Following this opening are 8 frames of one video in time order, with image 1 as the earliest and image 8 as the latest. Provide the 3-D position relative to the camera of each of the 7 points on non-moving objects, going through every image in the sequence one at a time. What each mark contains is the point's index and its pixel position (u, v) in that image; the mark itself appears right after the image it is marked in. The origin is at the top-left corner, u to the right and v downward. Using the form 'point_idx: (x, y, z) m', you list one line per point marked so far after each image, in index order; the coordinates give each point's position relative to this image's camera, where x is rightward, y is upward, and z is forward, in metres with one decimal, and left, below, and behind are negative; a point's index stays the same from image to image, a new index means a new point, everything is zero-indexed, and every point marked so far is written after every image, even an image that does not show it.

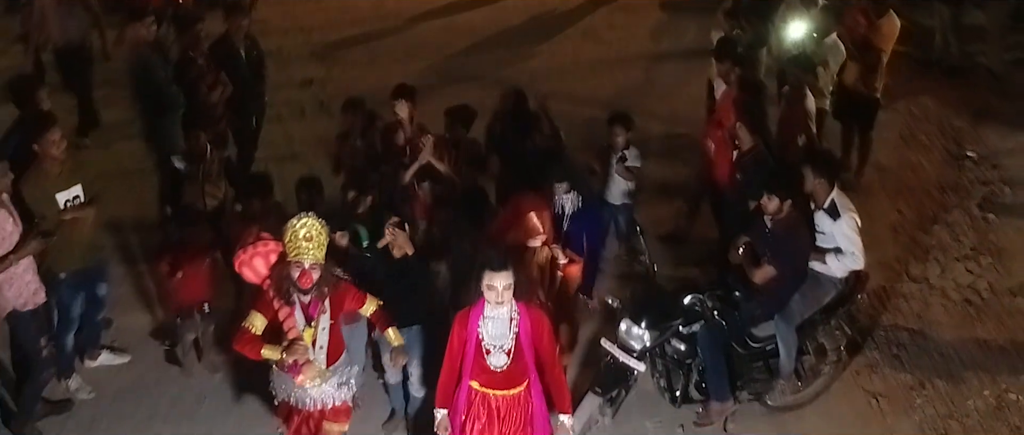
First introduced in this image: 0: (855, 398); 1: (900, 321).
0: (+1.8, -0.9, +4.3) m
1: (+2.2, -0.6, +4.9) m
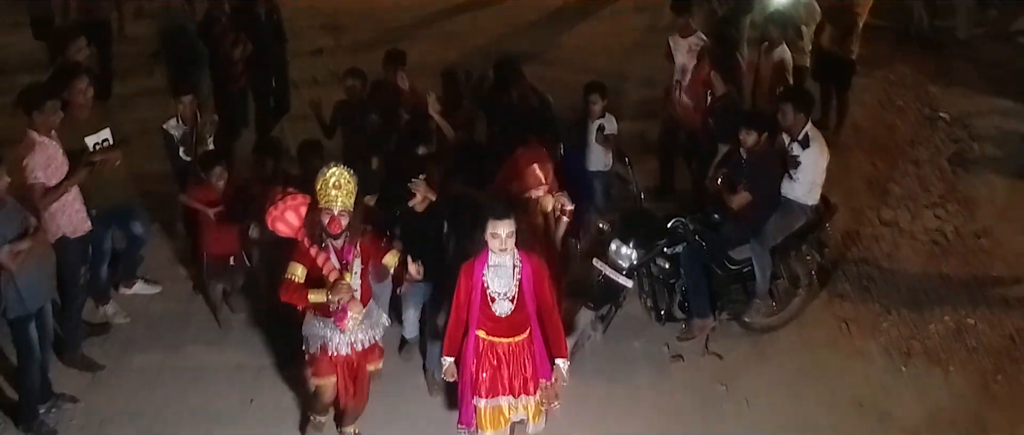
0: (+1.8, -0.6, +4.7) m
1: (+2.2, -0.2, +5.3) m
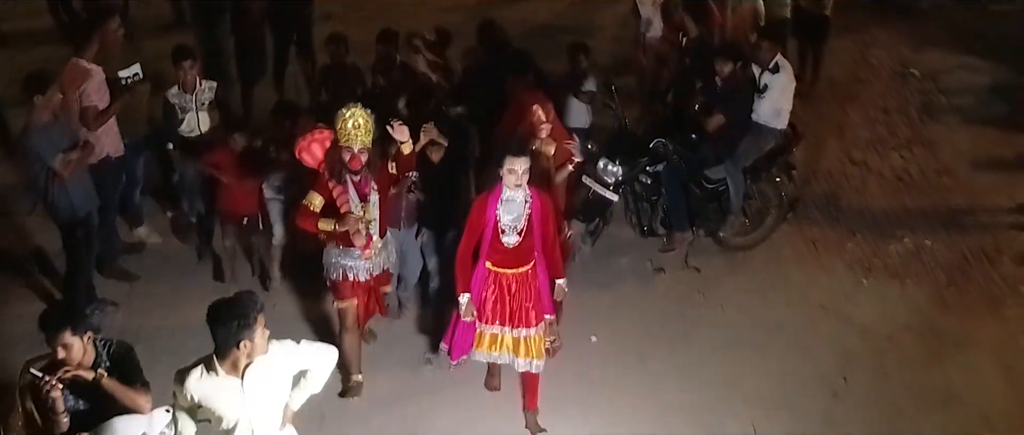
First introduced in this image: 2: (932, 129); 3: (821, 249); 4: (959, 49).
0: (+1.7, -0.1, +5.2) m
1: (+2.2, +0.2, +5.7) m
2: (+3.2, +0.7, +6.4) m
3: (+1.9, -0.2, +5.2) m
4: (+4.0, +1.5, +7.6) m
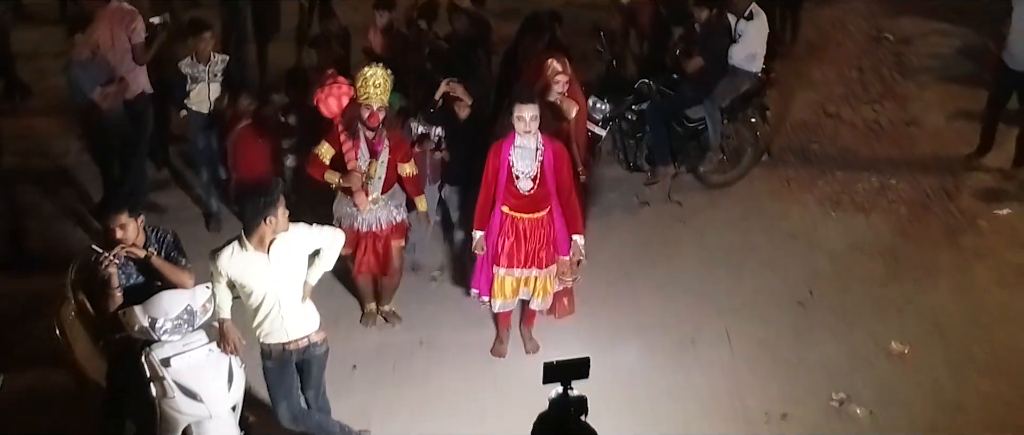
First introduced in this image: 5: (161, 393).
0: (+1.7, +0.3, +5.6) m
1: (+2.2, +0.6, +6.2) m
2: (+3.1, +1.1, +6.8) m
3: (+1.9, +0.2, +5.6) m
4: (+4.0, +1.9, +8.1) m
5: (-1.4, -0.7, +3.3) m
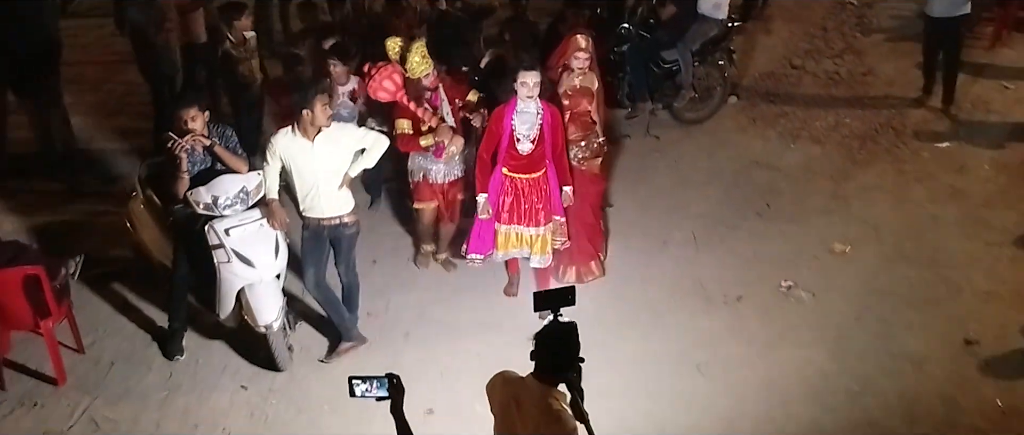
0: (+1.7, +0.7, +6.4) m
1: (+2.2, +1.1, +6.9) m
2: (+3.1, +1.6, +7.6) m
3: (+1.8, +0.7, +6.3) m
4: (+4.0, +2.4, +8.8) m
5: (-1.4, -0.2, +4.0) m
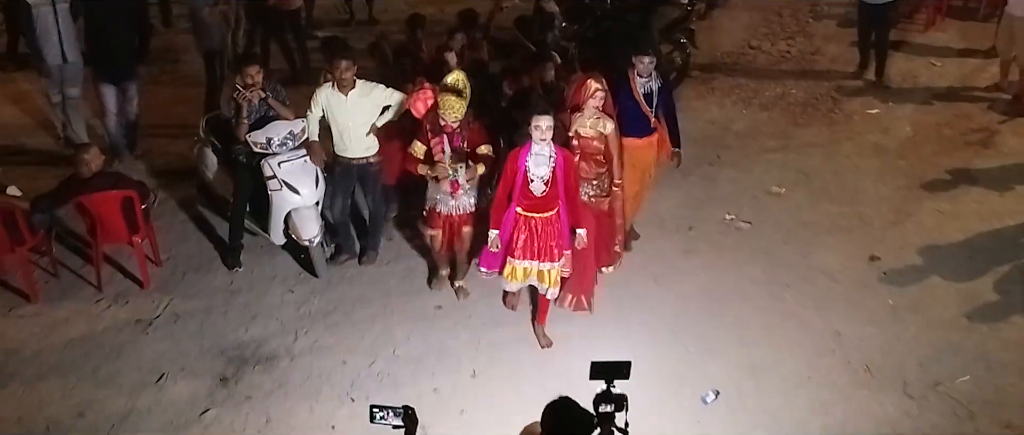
0: (+1.7, +1.1, +7.5) m
1: (+2.1, +1.5, +8.0) m
2: (+3.1, +2.0, +8.7) m
3: (+1.8, +1.1, +7.4) m
4: (+3.9, +2.8, +9.9) m
5: (-1.4, +0.2, +5.1) m
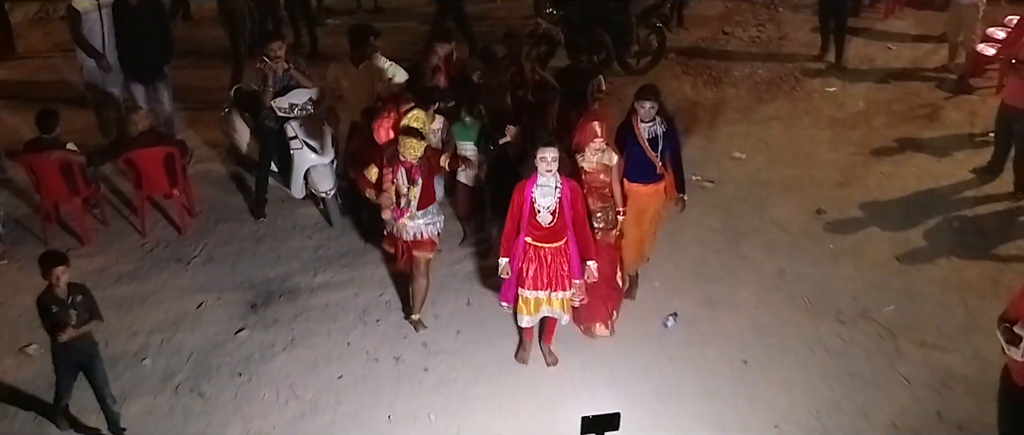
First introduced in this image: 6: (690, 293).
0: (+1.6, +1.4, +8.2) m
1: (+2.0, +1.8, +8.7) m
2: (+3.0, +2.3, +9.4) m
3: (+1.7, +1.4, +8.2) m
4: (+3.9, +3.1, +10.7) m
5: (-1.5, +0.5, +5.9) m
6: (+1.2, -0.5, +5.6) m
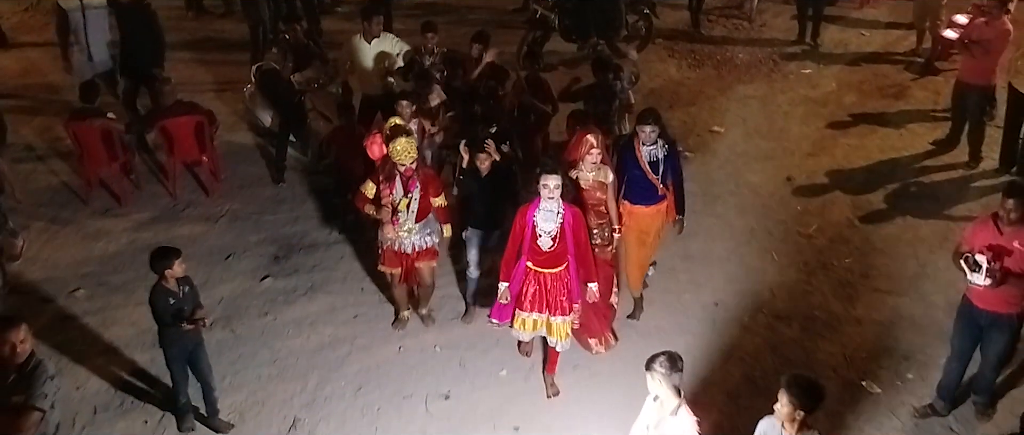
0: (+1.6, +1.7, +8.8) m
1: (+2.0, +2.0, +9.4) m
2: (+3.0, +2.5, +10.1) m
3: (+1.7, +1.7, +8.8) m
4: (+3.8, +3.4, +11.3) m
5: (-1.5, +0.8, +6.5) m
6: (+1.2, -0.2, +6.2) m
